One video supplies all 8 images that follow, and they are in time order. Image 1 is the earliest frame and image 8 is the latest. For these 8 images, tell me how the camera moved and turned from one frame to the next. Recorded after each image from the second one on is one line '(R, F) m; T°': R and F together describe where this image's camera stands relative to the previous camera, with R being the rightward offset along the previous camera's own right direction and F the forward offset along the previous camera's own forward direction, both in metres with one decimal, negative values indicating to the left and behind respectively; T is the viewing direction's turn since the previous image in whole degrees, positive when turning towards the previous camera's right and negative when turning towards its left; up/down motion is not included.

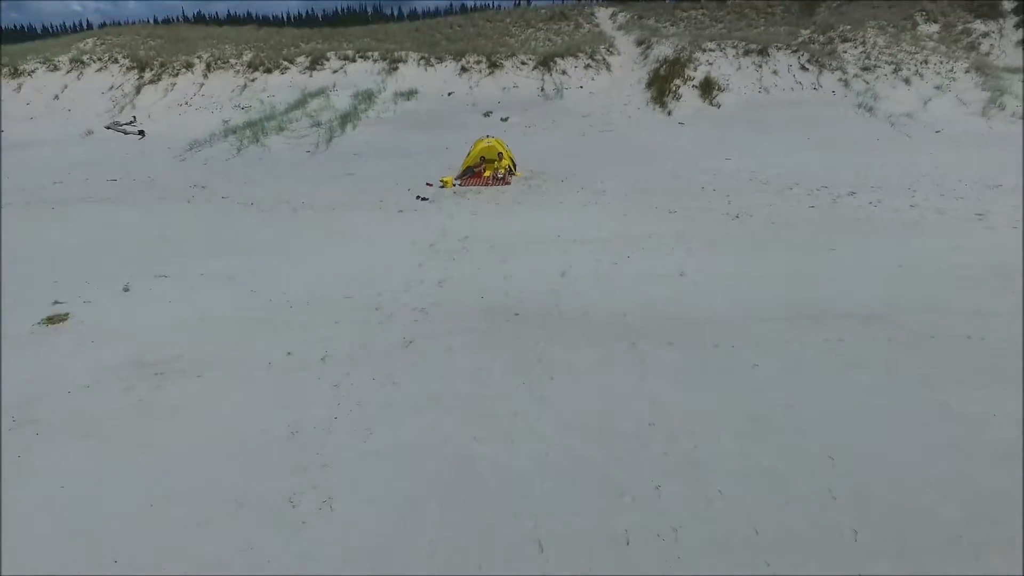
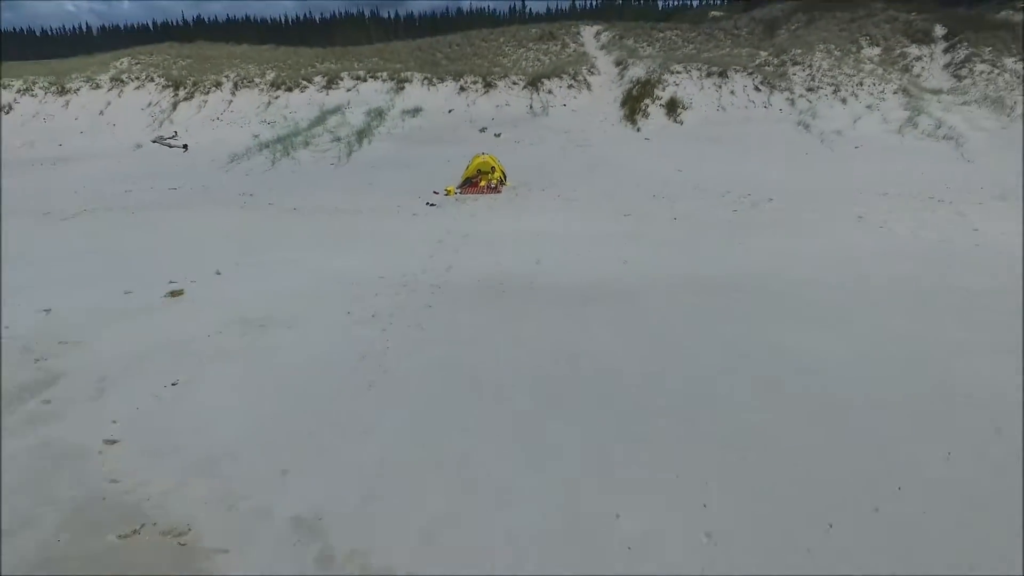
(+0.1, -1.6) m; 0°
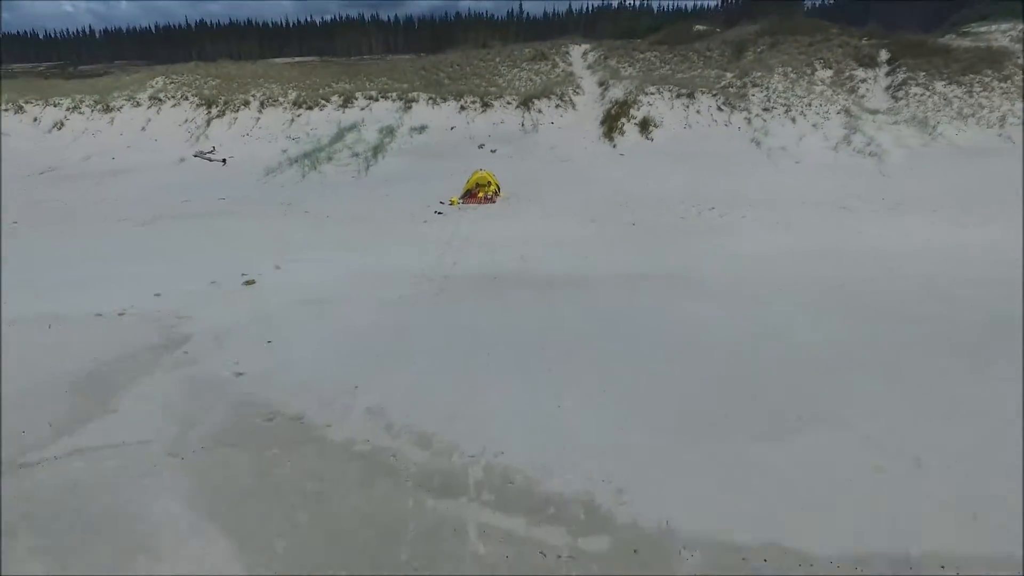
(+0.1, -1.7) m; 0°
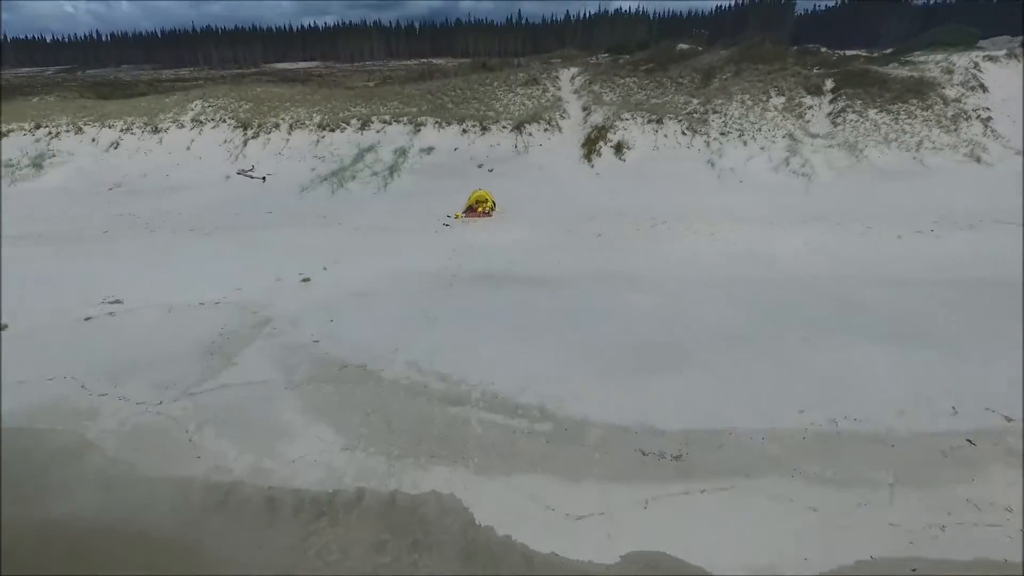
(+0.2, -2.3) m; 0°
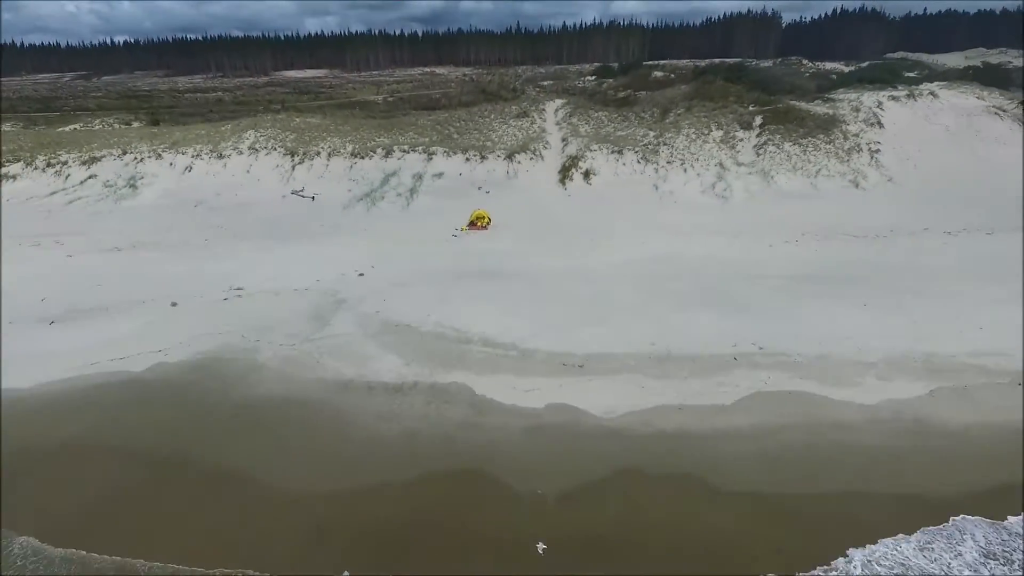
(+0.3, -4.4) m; 0°
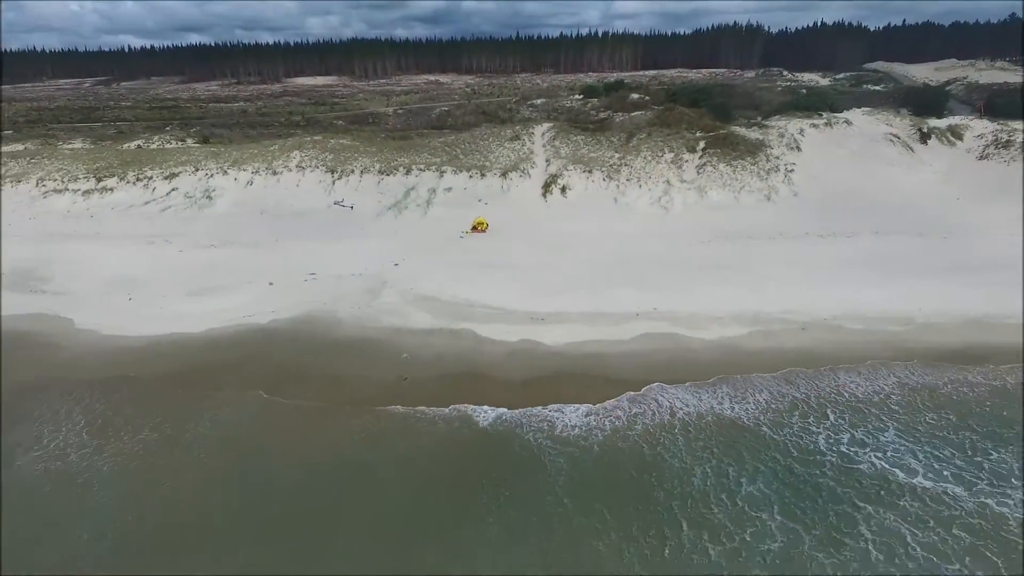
(+0.4, -5.6) m; 0°
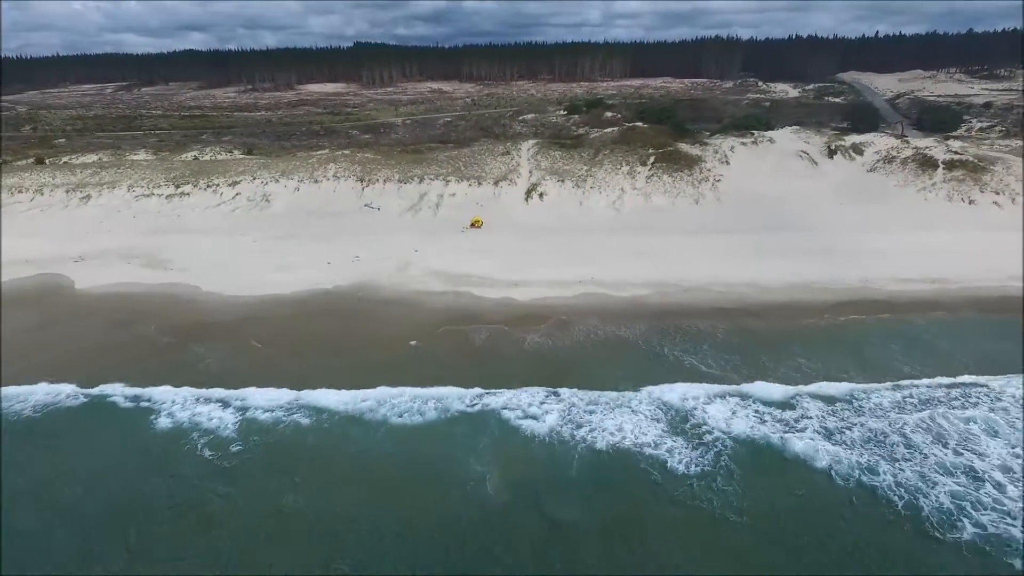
(+0.7, -7.4) m; 0°
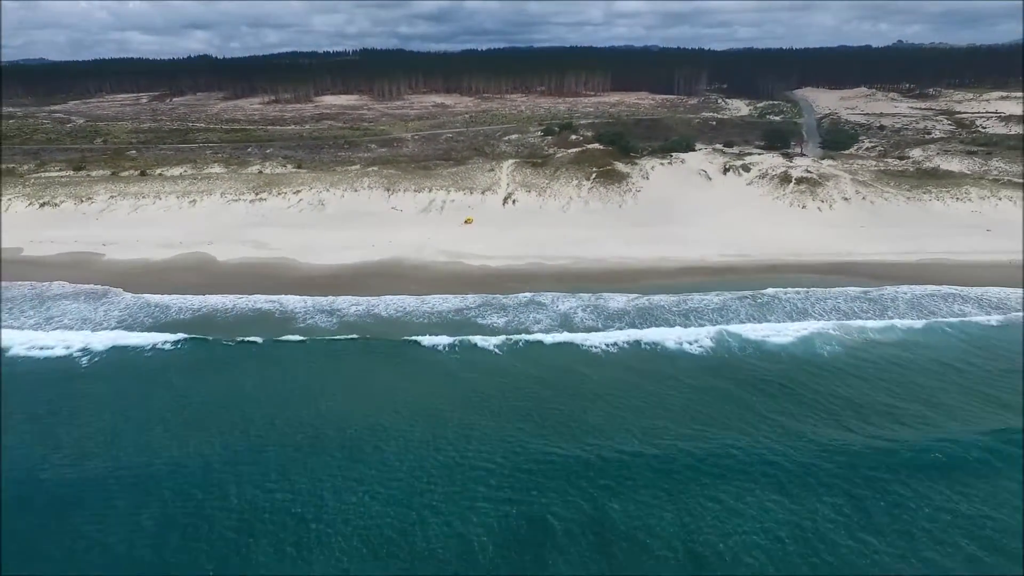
(+1.8, -13.8) m; 0°
